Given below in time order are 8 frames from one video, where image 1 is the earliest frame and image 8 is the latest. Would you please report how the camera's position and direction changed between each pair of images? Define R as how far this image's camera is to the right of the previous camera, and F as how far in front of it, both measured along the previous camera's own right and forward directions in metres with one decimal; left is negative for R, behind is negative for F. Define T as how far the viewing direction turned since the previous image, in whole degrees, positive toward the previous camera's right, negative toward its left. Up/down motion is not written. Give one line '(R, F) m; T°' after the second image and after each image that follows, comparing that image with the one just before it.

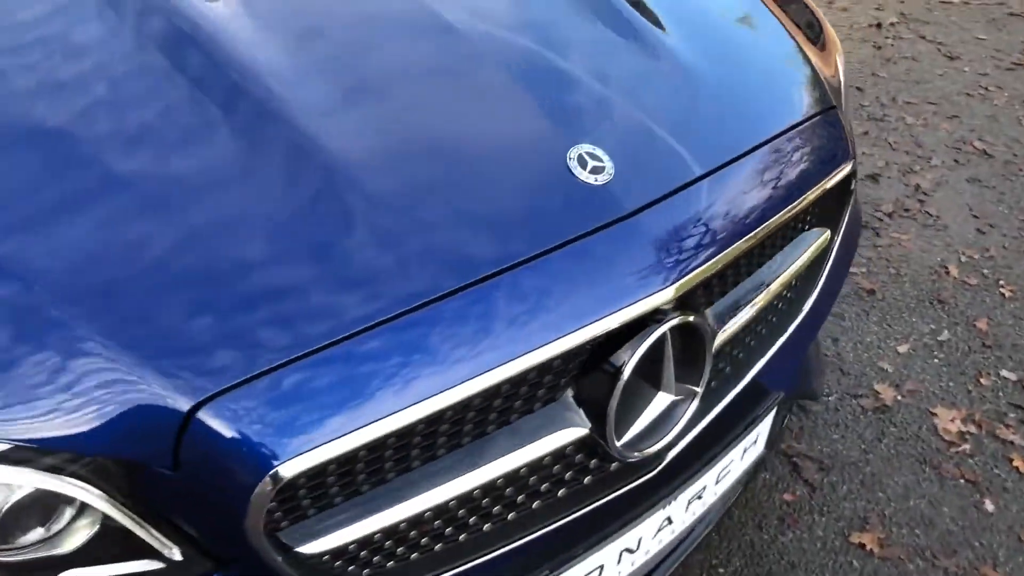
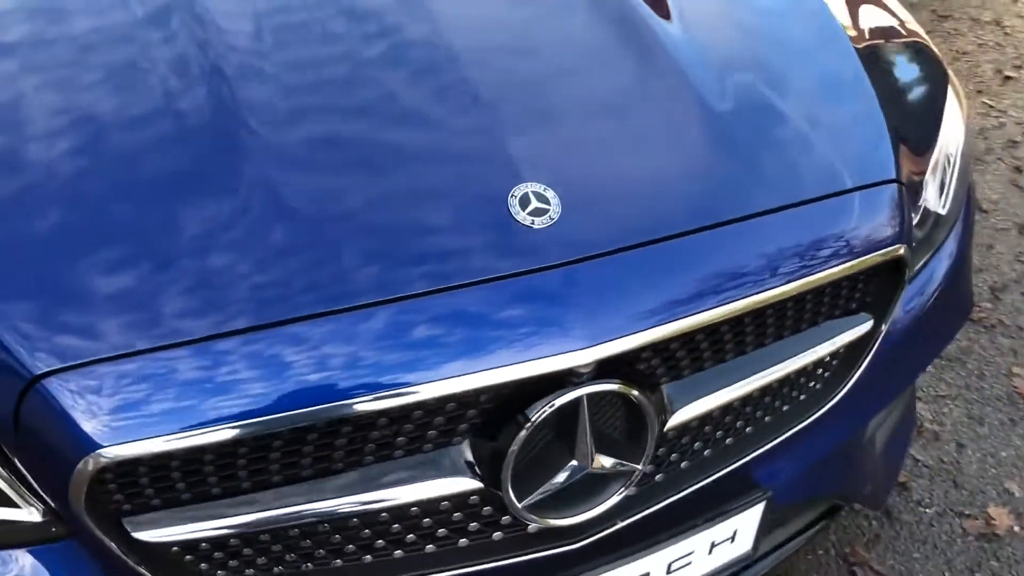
(+0.3, +0.1) m; -16°
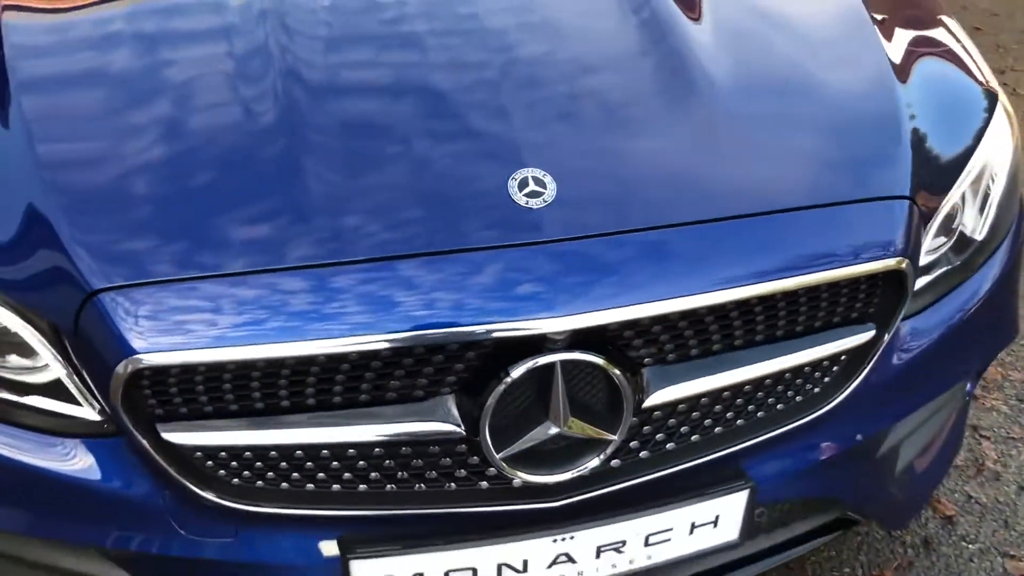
(+0.2, -0.1) m; -10°
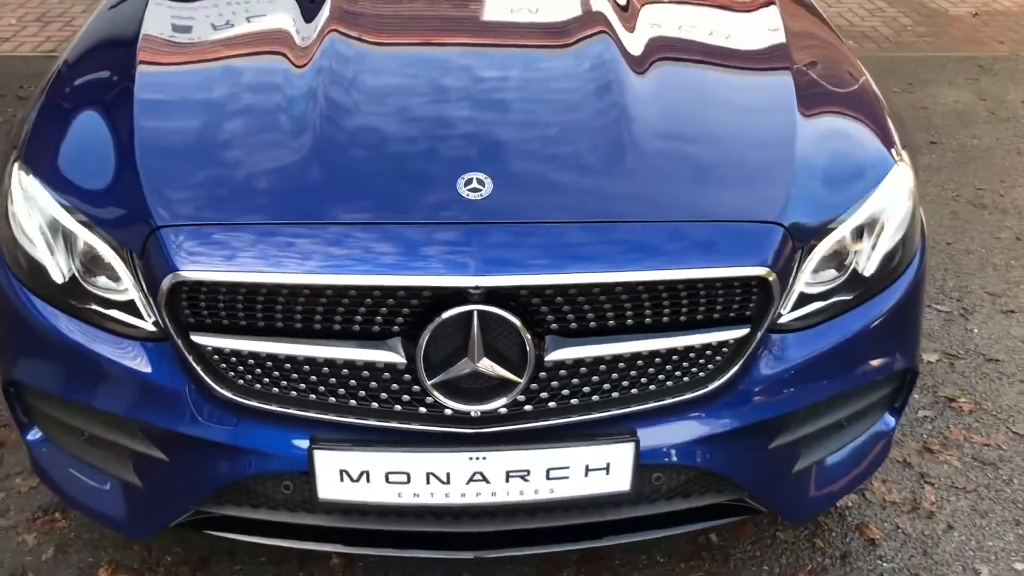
(+0.3, -0.3) m; -9°
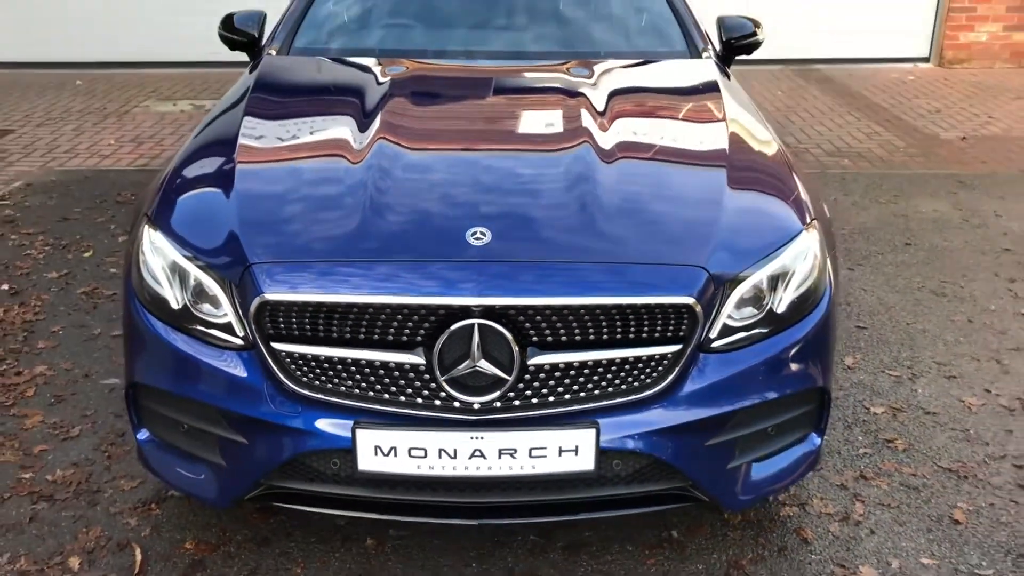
(+0.1, -0.5) m; -3°
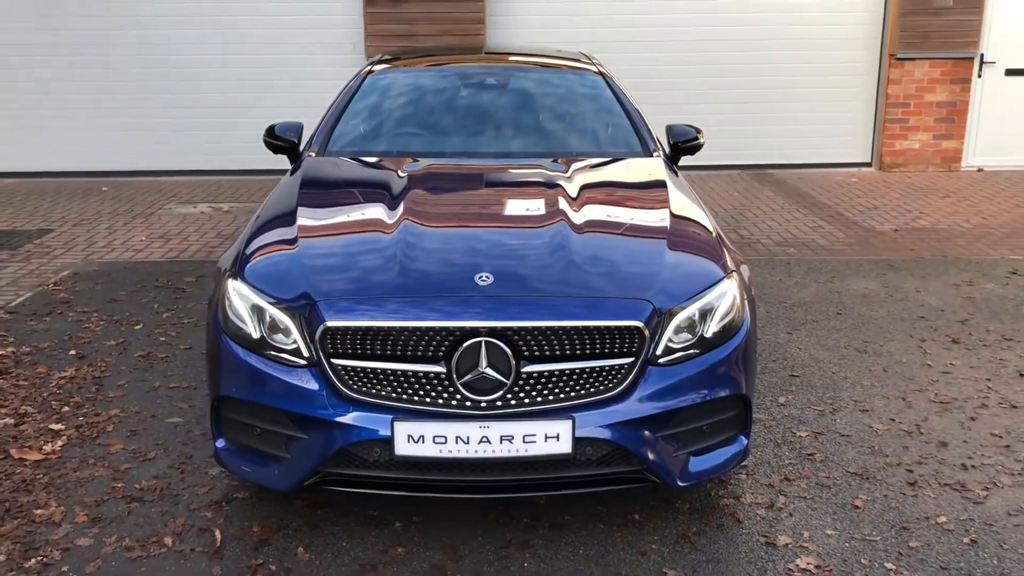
(0.0, -0.7) m; +1°
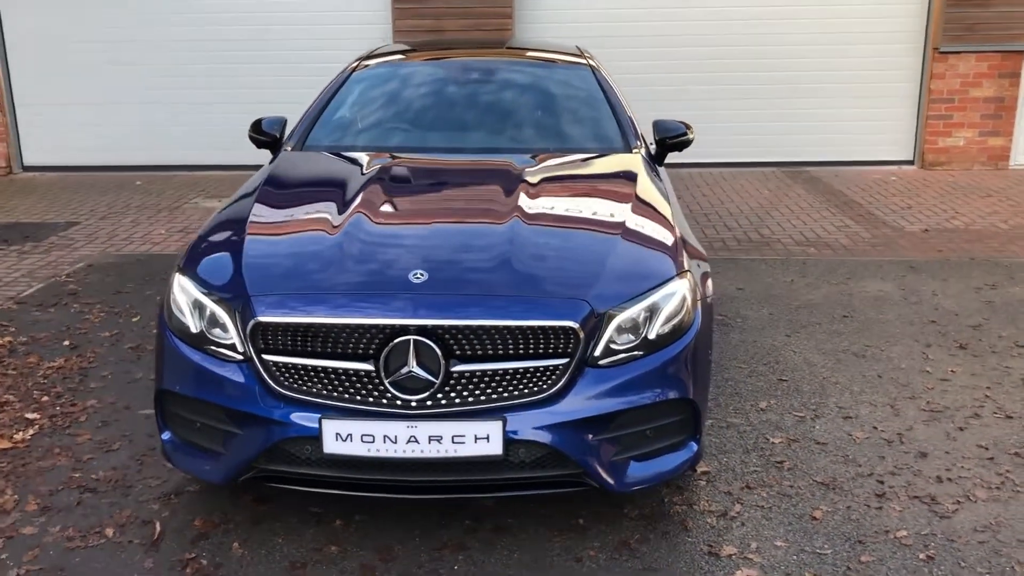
(+0.4, +0.1) m; -4°
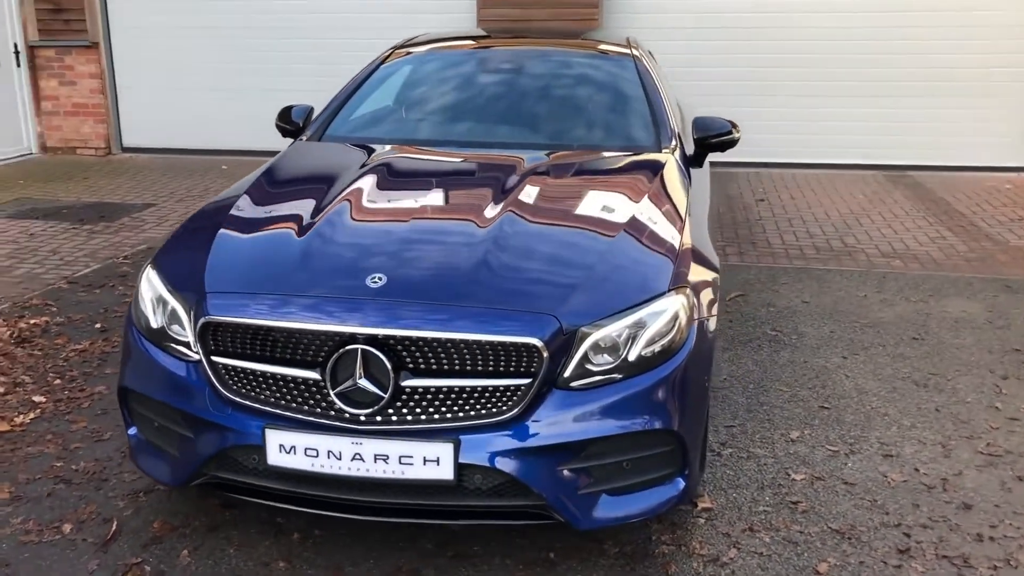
(+0.4, +0.3) m; -7°
